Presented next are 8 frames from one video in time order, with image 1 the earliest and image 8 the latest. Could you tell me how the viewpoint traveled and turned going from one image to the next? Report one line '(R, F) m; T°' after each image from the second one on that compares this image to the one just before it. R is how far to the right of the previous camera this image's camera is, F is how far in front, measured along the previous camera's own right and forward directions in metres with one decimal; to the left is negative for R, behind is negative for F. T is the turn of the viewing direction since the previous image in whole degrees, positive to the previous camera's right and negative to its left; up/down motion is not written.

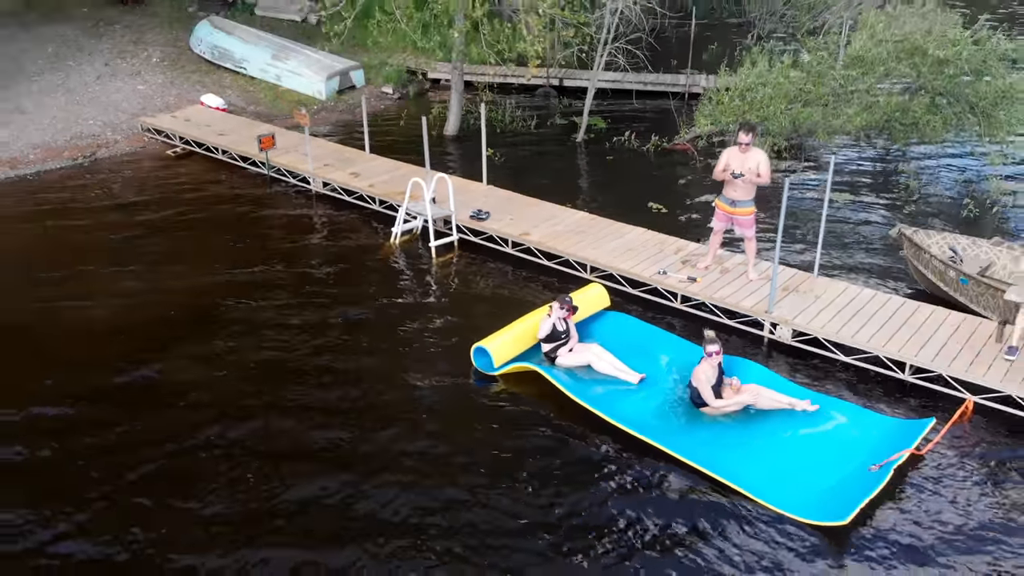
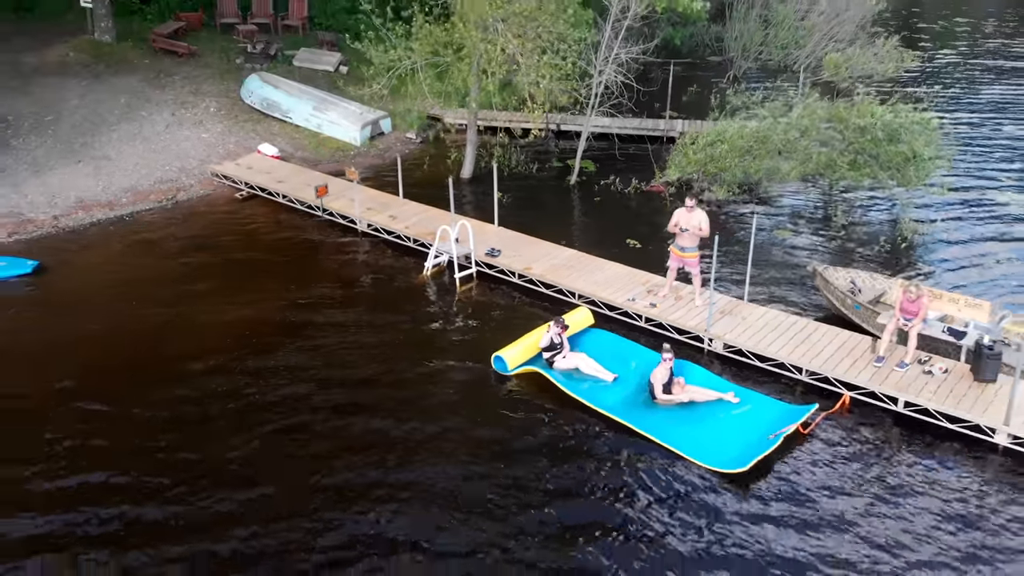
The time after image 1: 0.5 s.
(0.0, -2.2) m; 0°
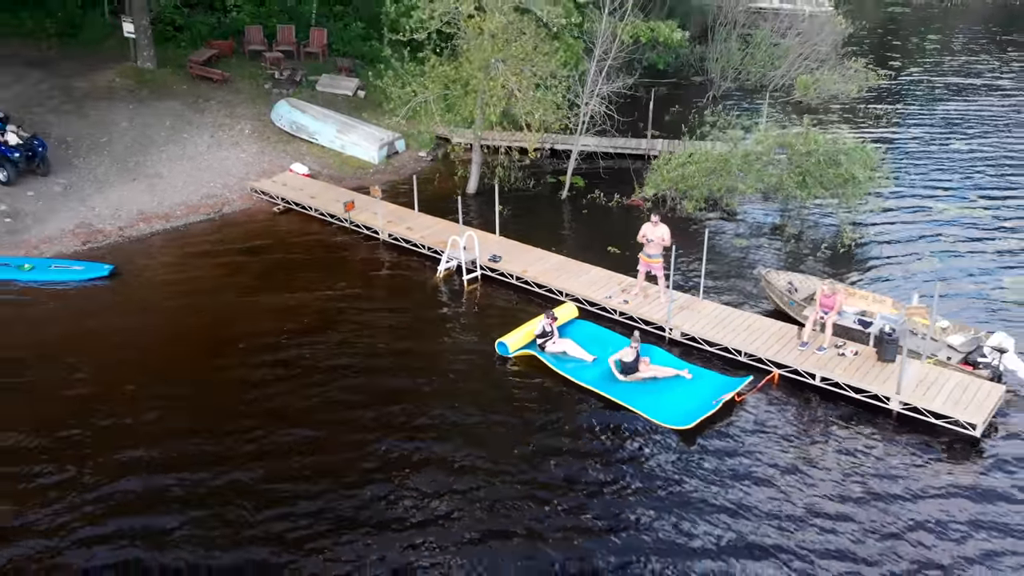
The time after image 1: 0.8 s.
(0.0, -2.0) m; 0°
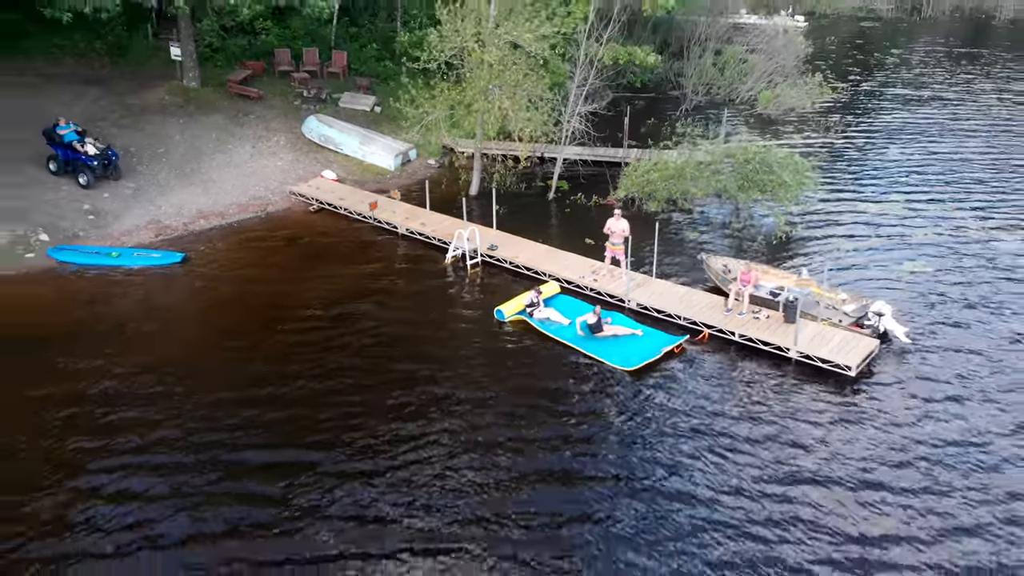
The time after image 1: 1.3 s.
(+0.1, -2.9) m; 0°
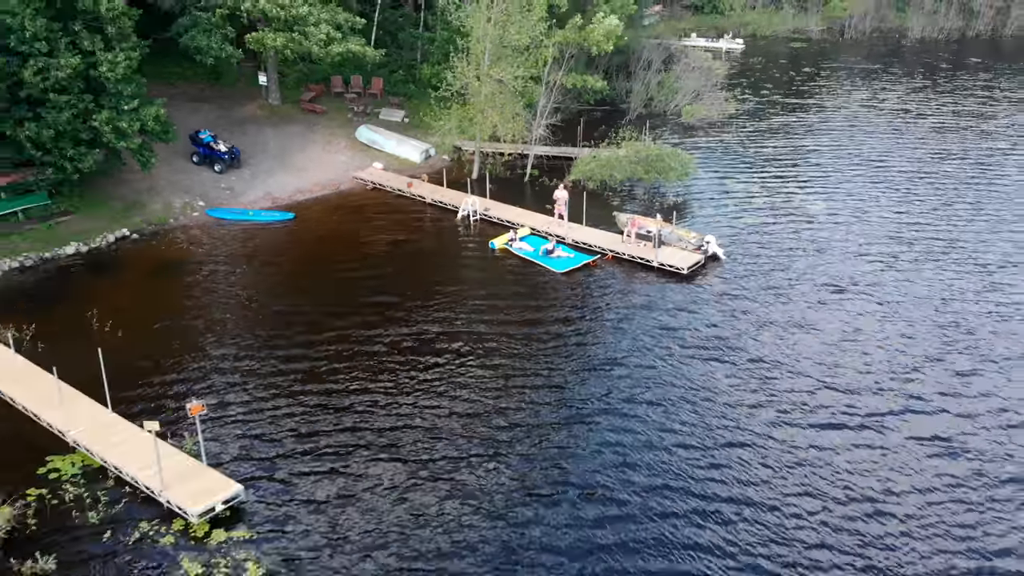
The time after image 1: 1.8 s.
(+0.3, -9.1) m; 0°
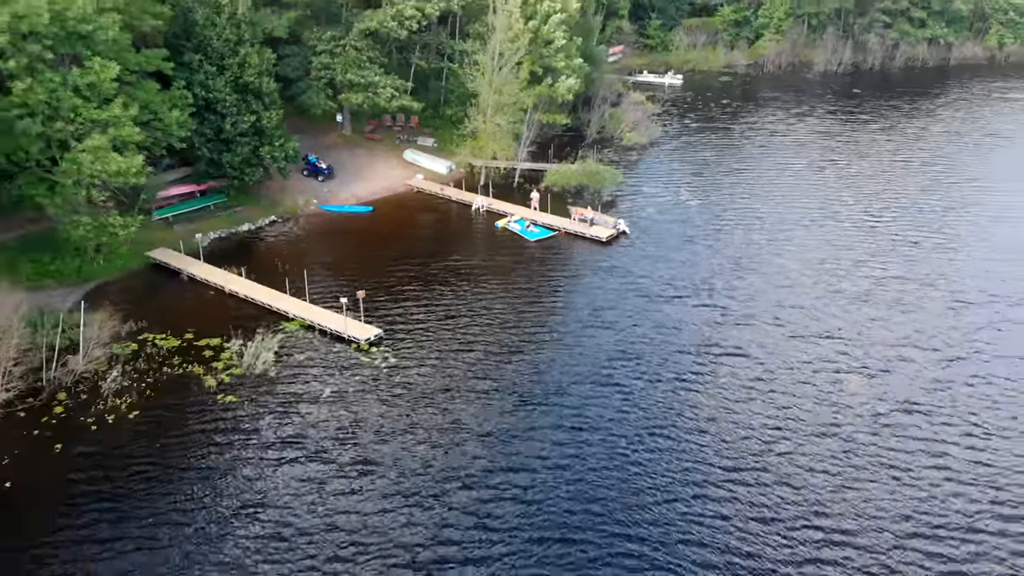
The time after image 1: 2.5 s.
(+0.1, -15.4) m; 0°
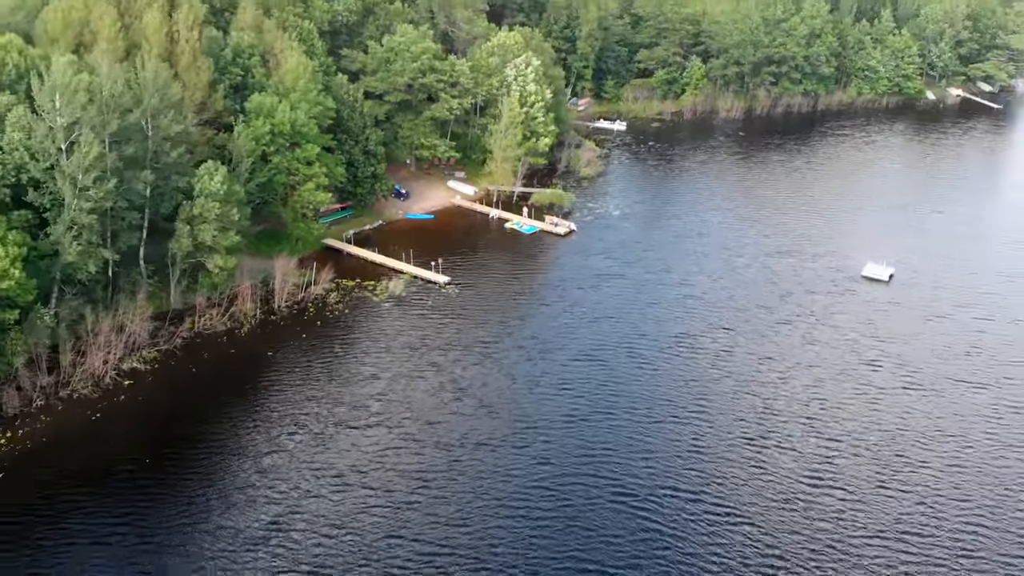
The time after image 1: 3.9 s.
(-0.3, -31.2) m; 0°
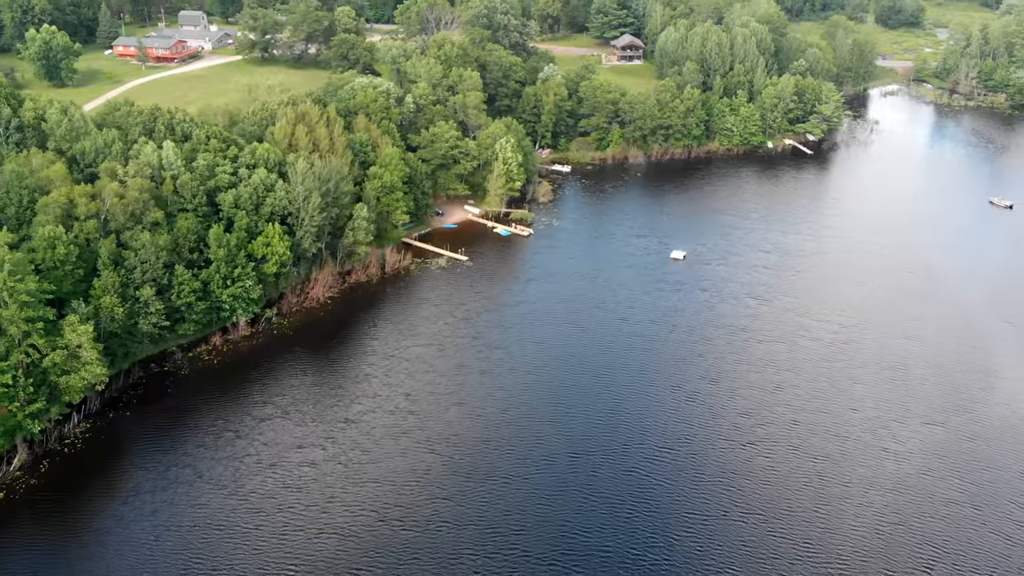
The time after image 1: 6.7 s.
(+1.5, -63.6) m; 0°
